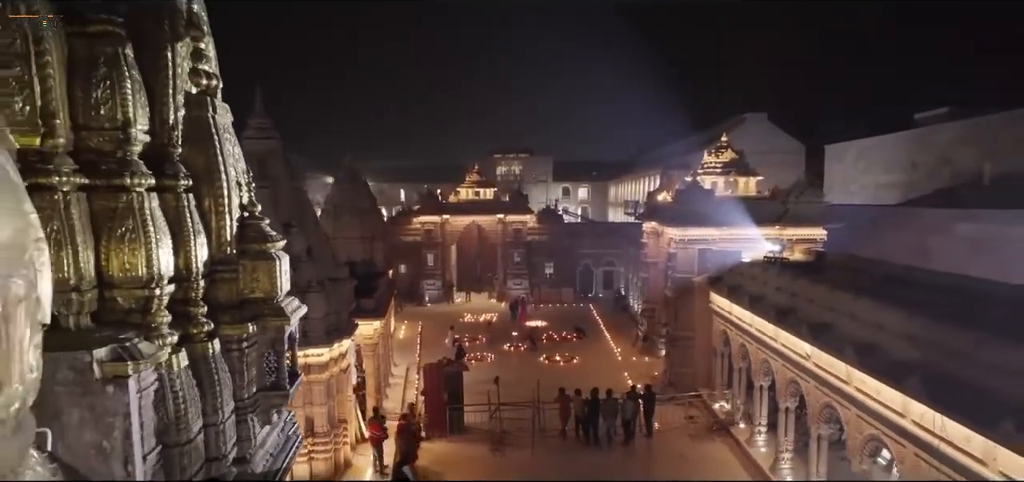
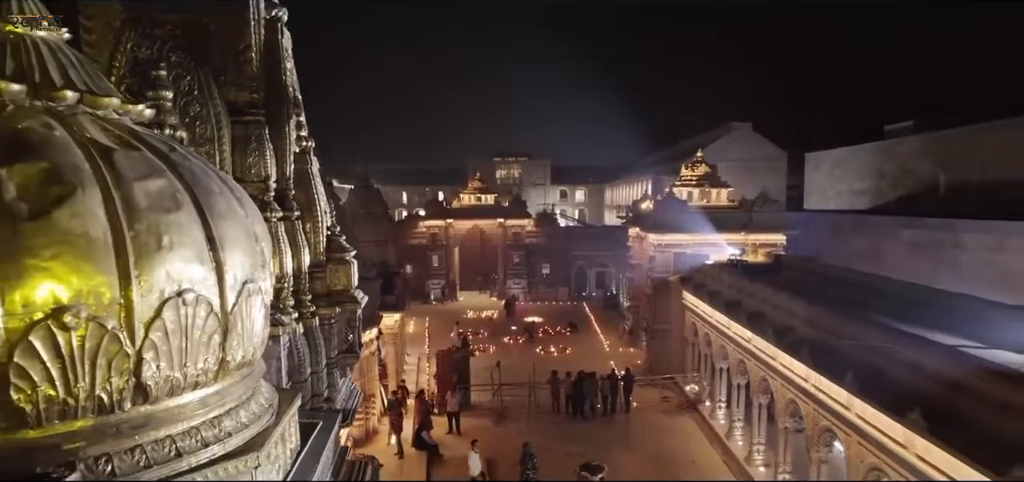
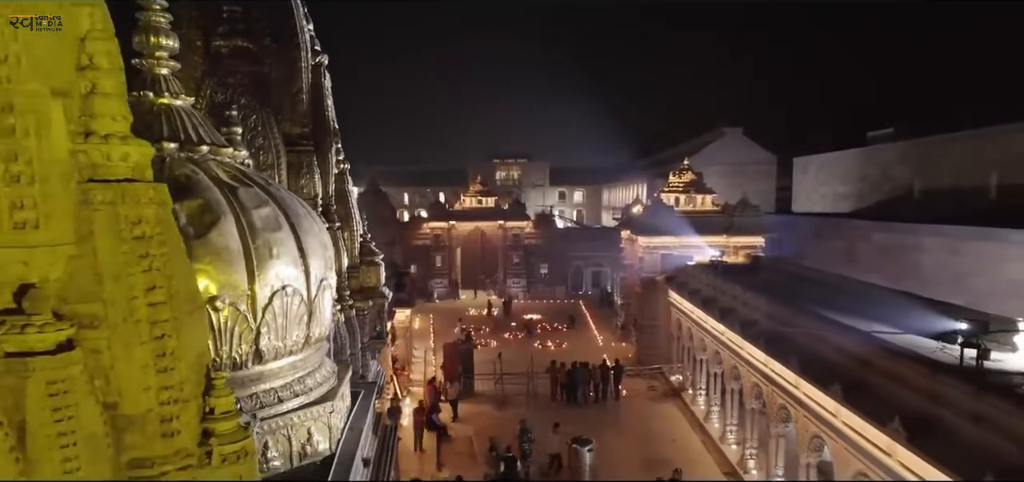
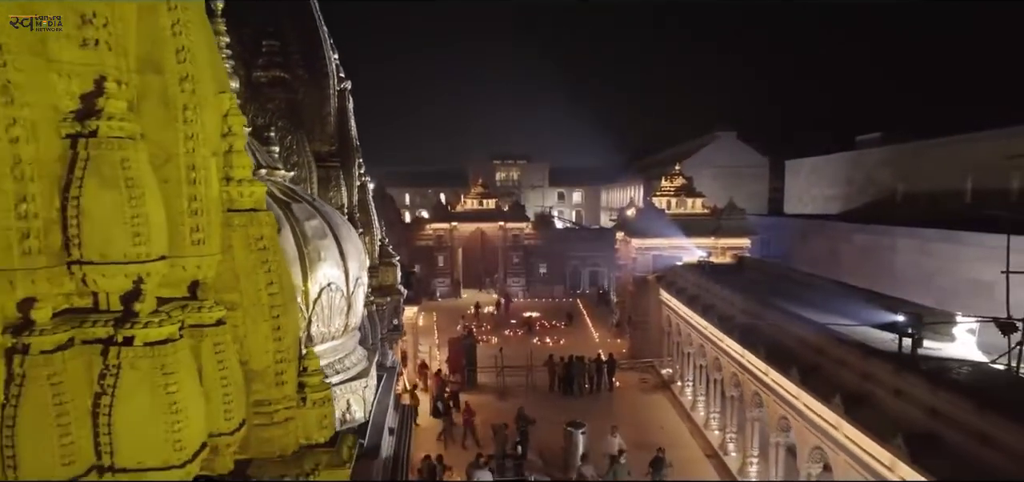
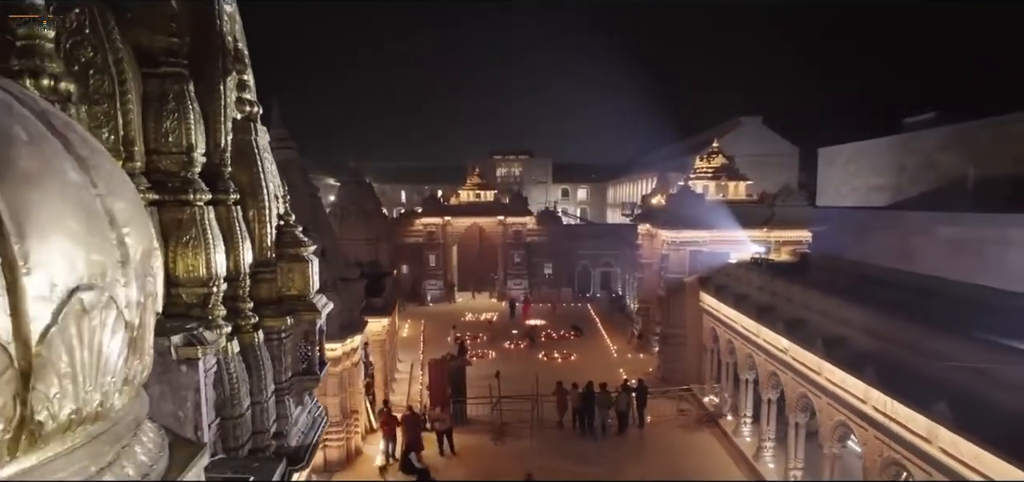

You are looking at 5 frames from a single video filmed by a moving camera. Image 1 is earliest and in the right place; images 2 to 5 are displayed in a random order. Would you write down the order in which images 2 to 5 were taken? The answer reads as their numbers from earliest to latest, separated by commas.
5, 2, 3, 4
